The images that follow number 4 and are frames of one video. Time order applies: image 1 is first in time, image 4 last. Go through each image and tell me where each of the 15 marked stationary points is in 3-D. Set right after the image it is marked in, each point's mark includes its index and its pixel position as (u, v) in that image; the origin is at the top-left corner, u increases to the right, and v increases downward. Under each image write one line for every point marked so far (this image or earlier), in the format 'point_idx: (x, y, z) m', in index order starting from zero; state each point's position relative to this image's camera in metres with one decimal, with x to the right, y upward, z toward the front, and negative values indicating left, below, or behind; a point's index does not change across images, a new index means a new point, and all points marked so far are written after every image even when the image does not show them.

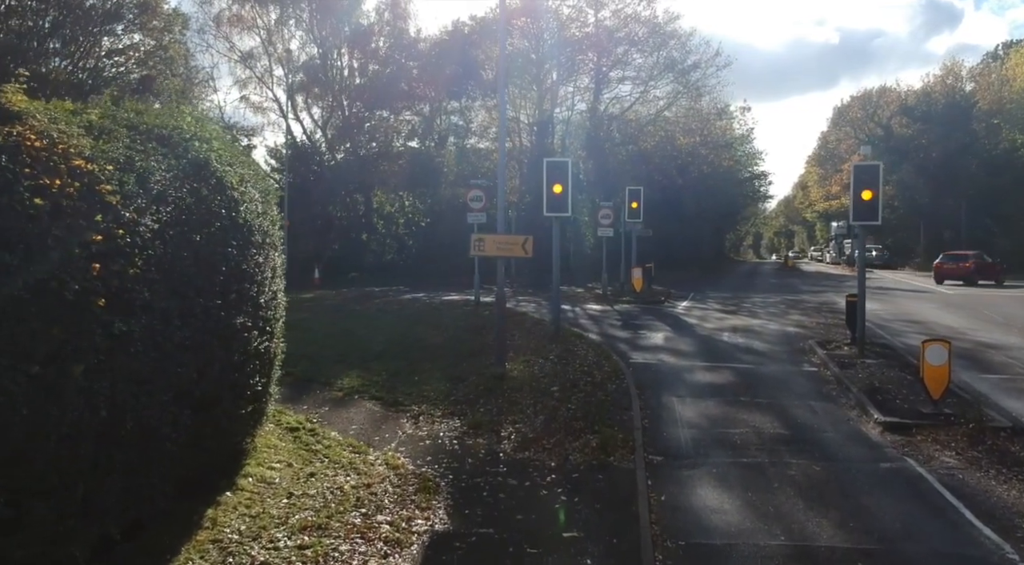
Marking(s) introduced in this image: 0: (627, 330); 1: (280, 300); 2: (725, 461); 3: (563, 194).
0: (+2.8, -1.2, +18.6) m
1: (-2.7, -0.2, +8.7) m
2: (+2.5, -2.1, +9.0) m
3: (+1.1, +1.8, +16.2) m
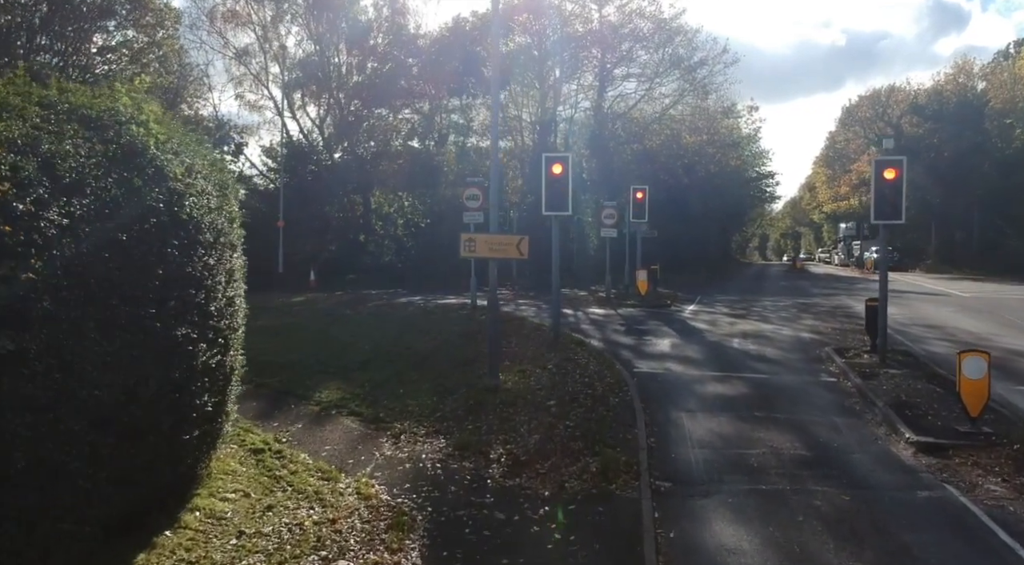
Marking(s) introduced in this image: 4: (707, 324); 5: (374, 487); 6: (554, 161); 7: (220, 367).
0: (+2.8, -1.2, +17.6) m
1: (-2.8, -0.3, +7.7) m
2: (+2.4, -2.2, +8.0) m
3: (+1.0, +1.8, +15.2) m
4: (+5.1, -1.1, +19.9) m
5: (-1.4, -2.1, +7.6) m
6: (+0.8, +2.4, +15.2) m
7: (-2.7, -0.8, +7.1) m
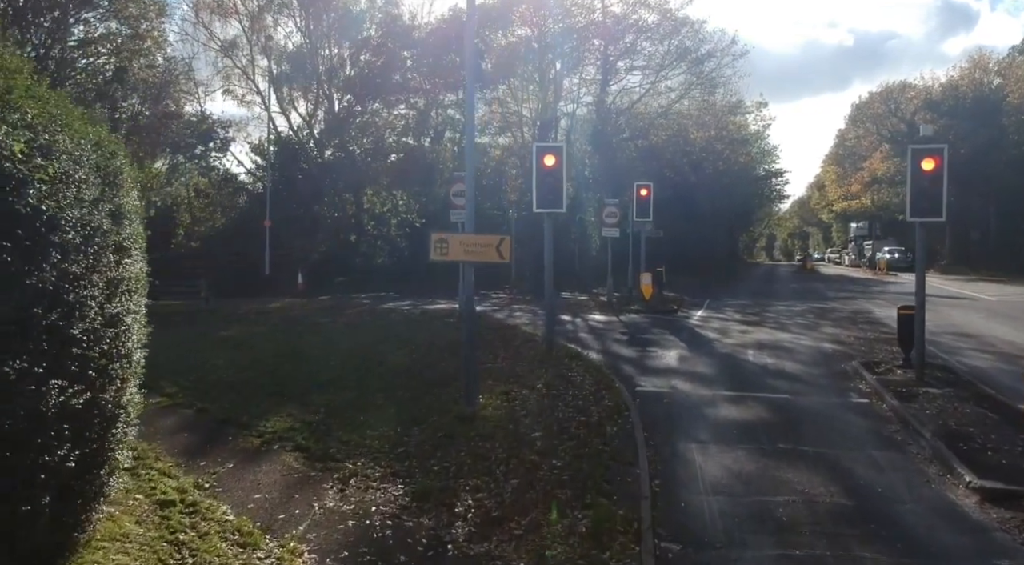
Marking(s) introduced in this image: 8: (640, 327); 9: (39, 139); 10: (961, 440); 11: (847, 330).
0: (+2.6, -1.3, +15.9) m
1: (-3.1, -0.4, +6.1) m
2: (+2.2, -2.3, +6.3) m
3: (+0.8, +1.7, +13.5) m
4: (+5.0, -1.2, +18.2) m
5: (-1.7, -2.2, +6.0) m
6: (+0.6, +2.3, +13.5) m
7: (-3.0, -0.9, +5.5) m
8: (+3.2, -1.1, +18.8) m
9: (-3.2, +0.9, +5.1) m
10: (+5.4, -1.9, +9.1) m
11: (+8.3, -1.2, +18.9) m
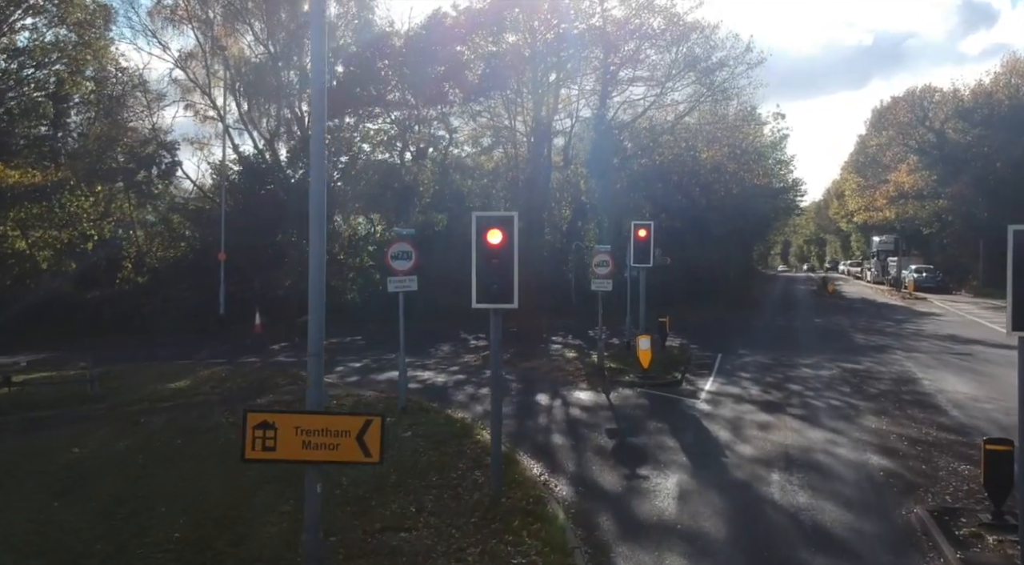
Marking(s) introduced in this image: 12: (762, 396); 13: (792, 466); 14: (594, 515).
0: (+1.7, -2.9, +12.1) m
1: (-4.0, -1.9, +2.4) m
2: (+1.2, -3.8, +2.5) m
3: (-0.1, +0.1, +9.7) m
4: (+4.1, -2.8, +14.3) m
5: (-2.7, -3.7, +2.2) m
6: (-0.3, +0.8, +9.7) m
7: (-4.0, -2.4, +1.7) m
8: (+2.4, -2.7, +14.9) m
9: (-4.2, -0.6, +1.4) m
10: (+4.4, -3.4, +5.2) m
11: (+7.5, -2.7, +15.0) m
12: (+5.7, -2.6, +17.4) m
13: (+4.6, -2.9, +12.4) m
14: (+1.1, -3.1, +10.2) m
